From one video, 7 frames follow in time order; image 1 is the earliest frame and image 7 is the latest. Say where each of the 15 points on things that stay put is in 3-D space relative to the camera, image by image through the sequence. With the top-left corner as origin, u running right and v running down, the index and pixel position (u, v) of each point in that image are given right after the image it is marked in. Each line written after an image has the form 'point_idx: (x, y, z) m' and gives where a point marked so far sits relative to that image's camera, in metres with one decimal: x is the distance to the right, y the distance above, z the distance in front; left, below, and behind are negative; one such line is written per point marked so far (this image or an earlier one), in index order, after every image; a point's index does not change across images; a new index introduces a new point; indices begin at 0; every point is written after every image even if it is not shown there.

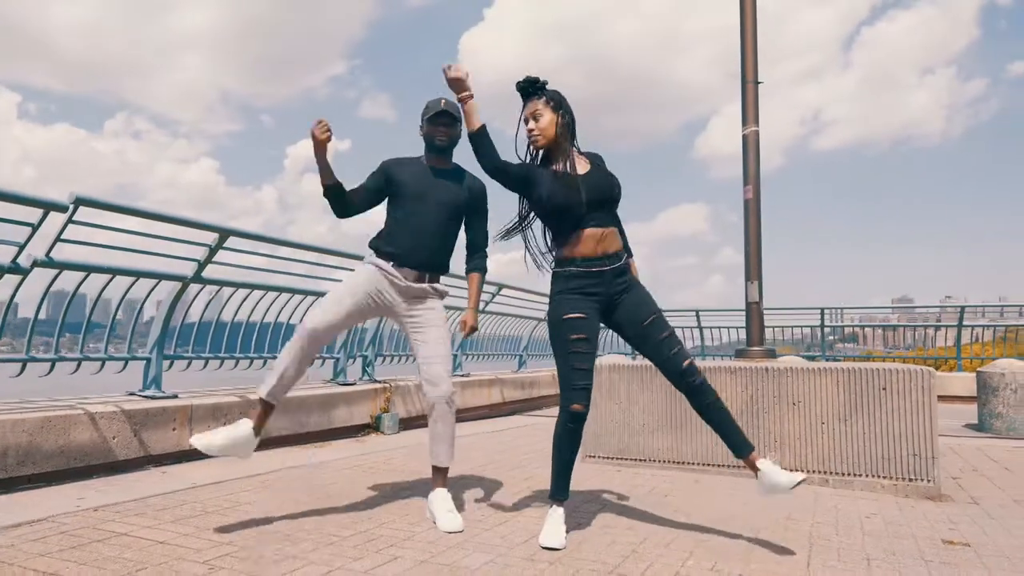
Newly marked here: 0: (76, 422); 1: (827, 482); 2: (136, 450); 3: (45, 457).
0: (-2.8, -0.8, +4.6) m
1: (+2.3, -1.4, +5.2) m
2: (-2.6, -1.1, +5.0) m
3: (-2.9, -1.0, +4.4) m
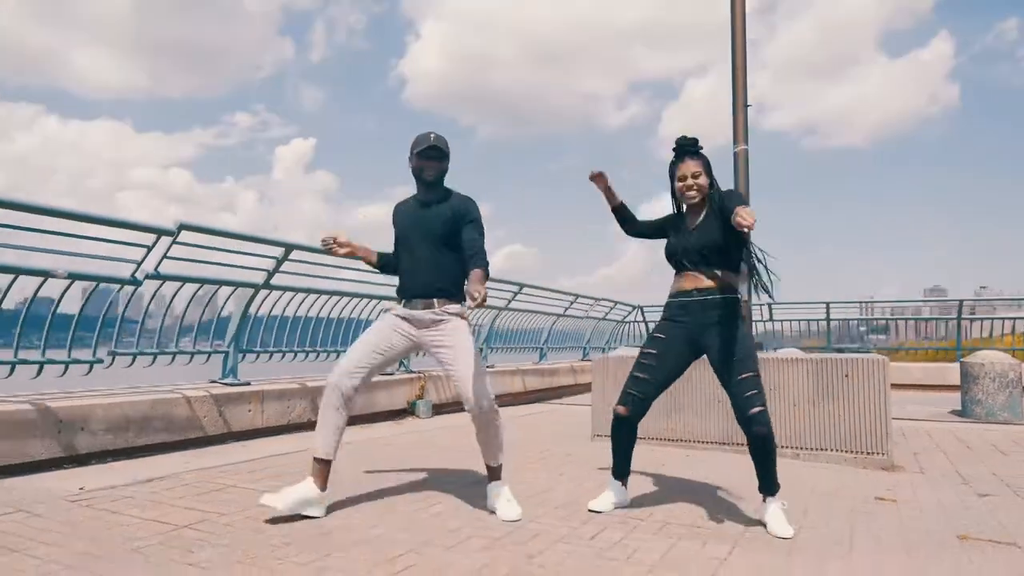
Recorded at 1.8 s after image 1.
0: (-2.7, -0.9, +5.7) m
1: (+2.4, -1.4, +6.1) m
2: (-2.4, -1.2, +6.1) m
3: (-2.7, -1.1, +5.5) m
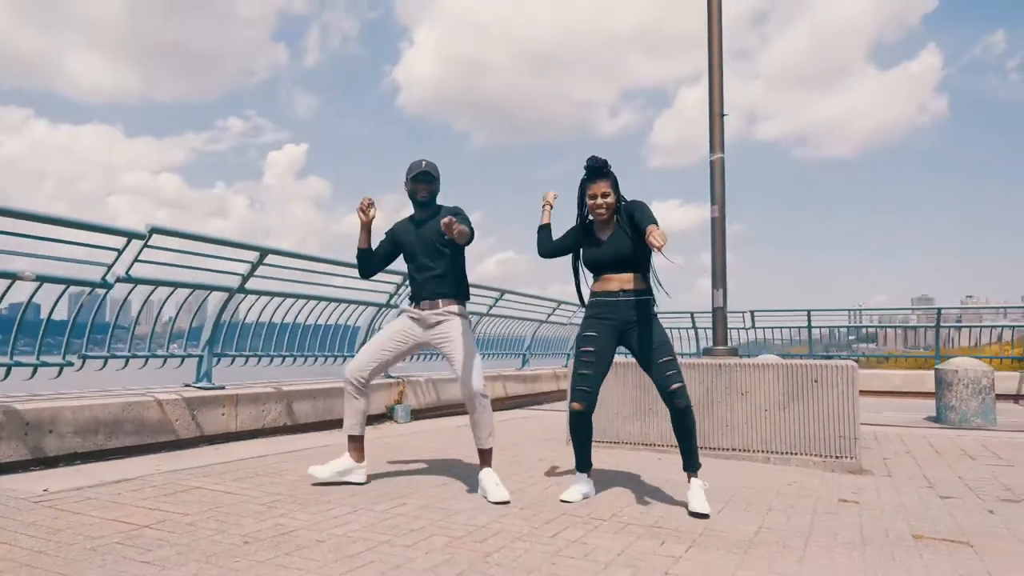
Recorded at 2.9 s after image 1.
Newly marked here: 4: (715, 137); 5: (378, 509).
0: (-2.9, -0.9, +5.7) m
1: (+2.2, -1.5, +6.2) m
2: (-2.7, -1.2, +6.1) m
3: (-2.9, -1.1, +5.5) m
4: (+2.2, +1.6, +7.7) m
5: (-0.7, -1.2, +4.0) m
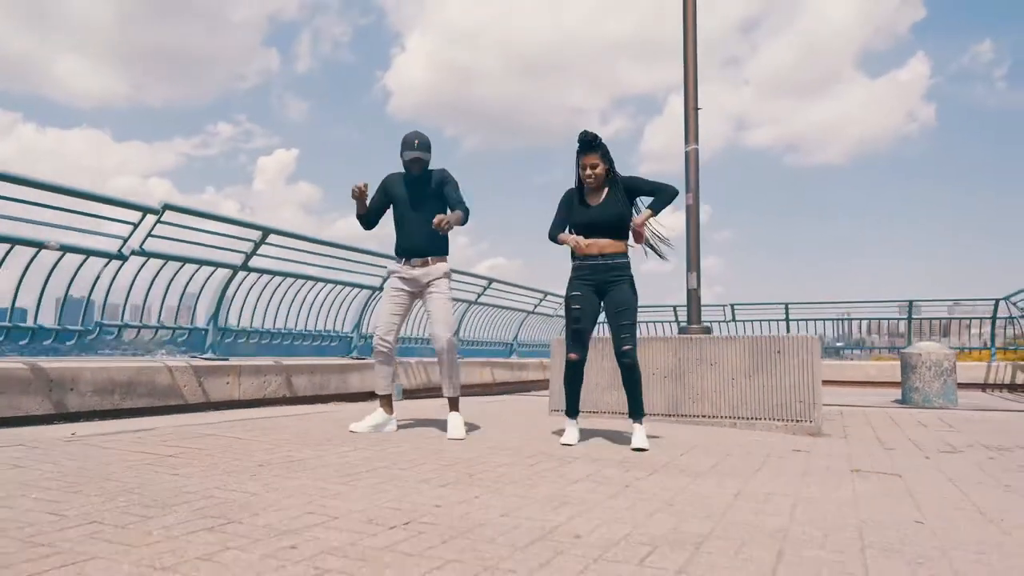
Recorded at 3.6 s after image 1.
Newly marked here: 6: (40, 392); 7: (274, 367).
0: (-3.0, -0.7, +6.1) m
1: (+2.1, -1.3, +6.7) m
2: (-2.8, -1.0, +6.5) m
3: (-3.1, -0.9, +5.9) m
4: (+2.0, +1.8, +8.2) m
5: (-0.8, -1.0, +4.5) m
6: (-3.4, -0.8, +5.2) m
7: (-2.4, -0.8, +7.4) m
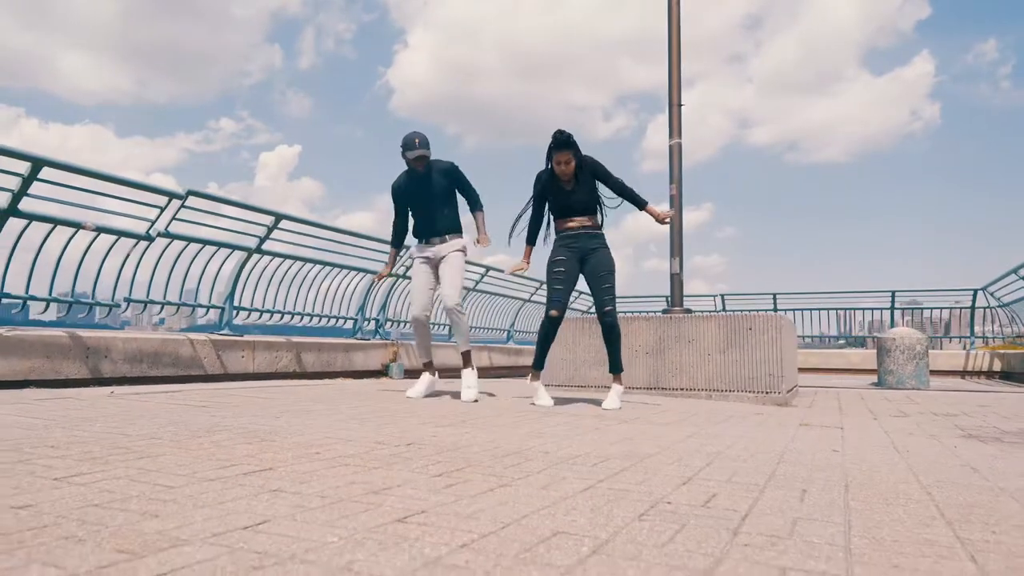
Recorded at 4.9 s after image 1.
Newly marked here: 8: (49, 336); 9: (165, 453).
0: (-3.1, -0.5, +6.7) m
1: (+2.0, -1.1, +7.3) m
2: (-2.9, -0.8, +7.1) m
3: (-3.1, -0.7, +6.5) m
4: (+2.0, +2.0, +8.7) m
5: (-0.9, -0.8, +5.0) m
6: (-3.5, -0.6, +5.8) m
7: (-2.5, -0.6, +7.9) m
8: (-3.6, -0.4, +5.6) m
9: (-1.3, -0.6, +2.7) m
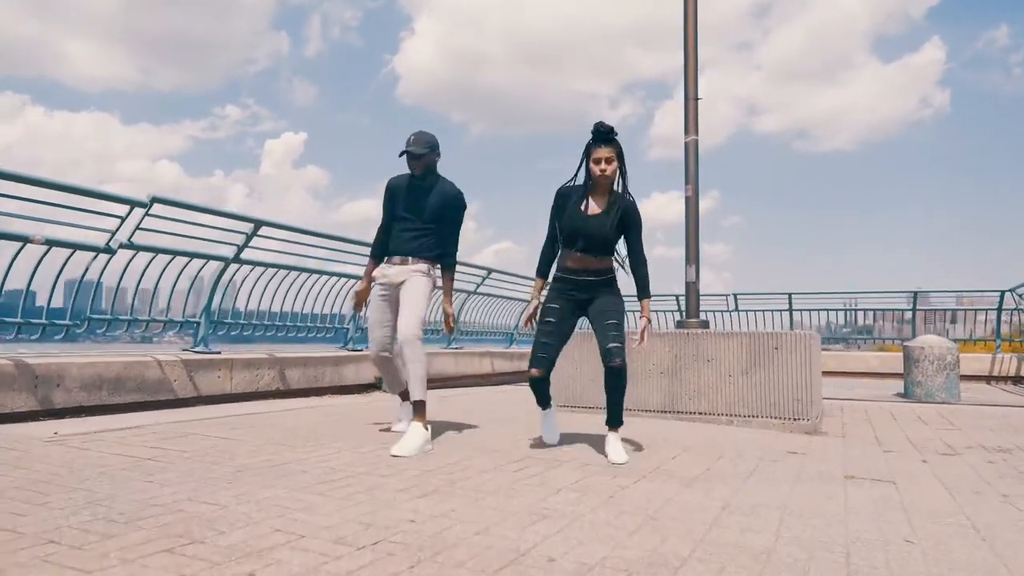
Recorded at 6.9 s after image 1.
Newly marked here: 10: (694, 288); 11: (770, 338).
0: (-3.1, -0.7, +6.1) m
1: (+2.0, -1.2, +6.6) m
2: (-2.9, -0.9, +6.4) m
3: (-3.1, -0.8, +5.9) m
4: (+2.0, +1.9, +8.0) m
5: (-0.9, -1.0, +4.4) m
6: (-3.5, -0.7, +5.2) m
7: (-2.5, -0.7, +7.3) m
8: (-3.6, -0.5, +5.0) m
9: (-1.3, -0.8, +2.0) m
10: (+2.1, 0.0, +8.2) m
11: (+2.3, -0.5, +6.5) m
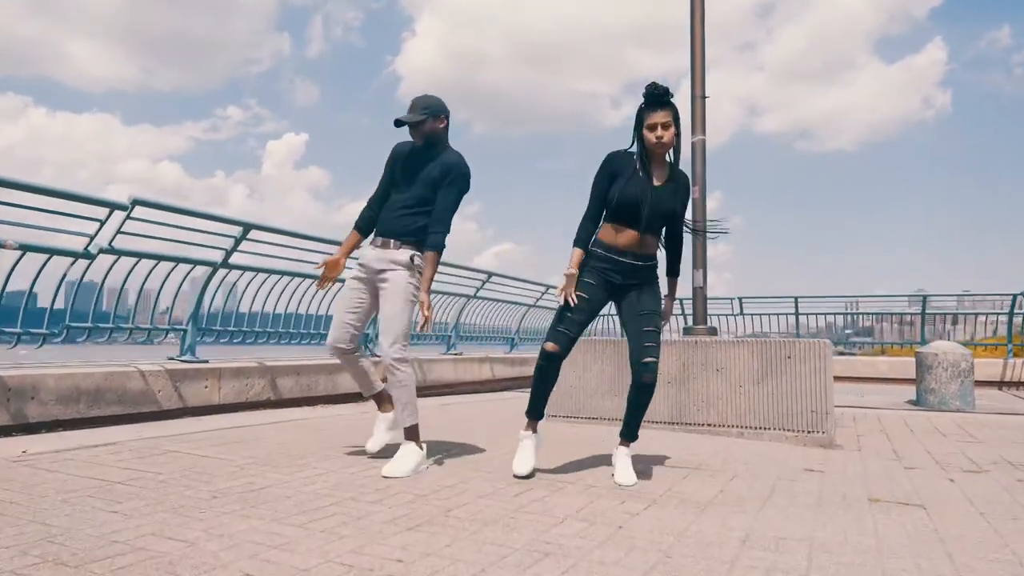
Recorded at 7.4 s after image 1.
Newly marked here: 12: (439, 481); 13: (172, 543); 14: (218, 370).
0: (-3.1, -0.7, +5.8) m
1: (+2.0, -1.3, +6.3) m
2: (-2.9, -1.0, +6.1) m
3: (-3.1, -0.9, +5.6) m
4: (+2.0, +1.8, +7.7) m
5: (-0.9, -1.0, +4.1) m
6: (-3.5, -0.8, +4.9) m
7: (-2.5, -0.8, +7.0) m
8: (-3.6, -0.6, +4.7) m
9: (-1.3, -0.9, +1.7) m
10: (+2.1, 0.0, +7.9) m
11: (+2.3, -0.5, +6.2) m
12: (-0.4, -1.0, +3.9) m
13: (-1.2, -0.9, +2.7) m
14: (-2.7, -0.8, +6.6) m
